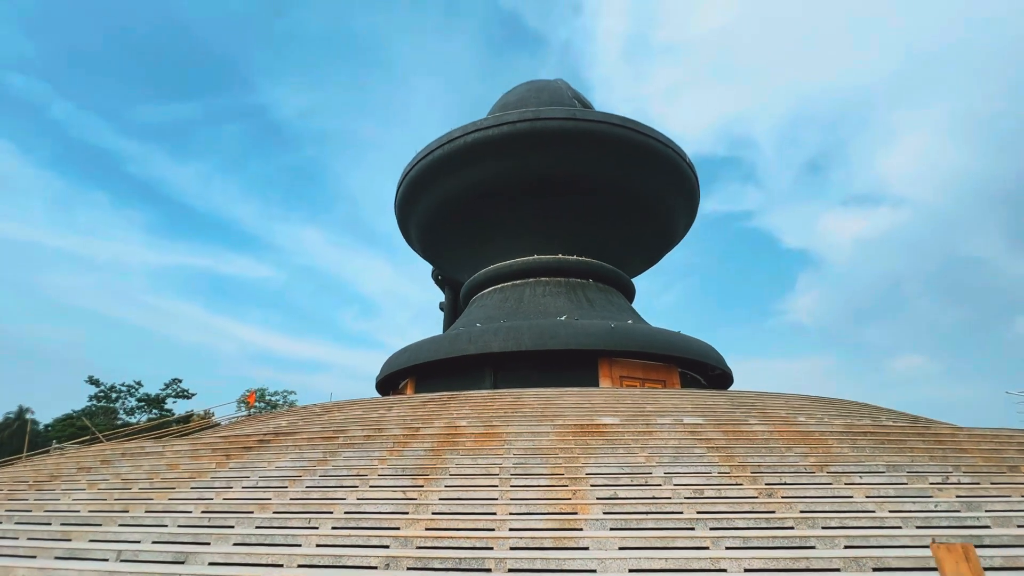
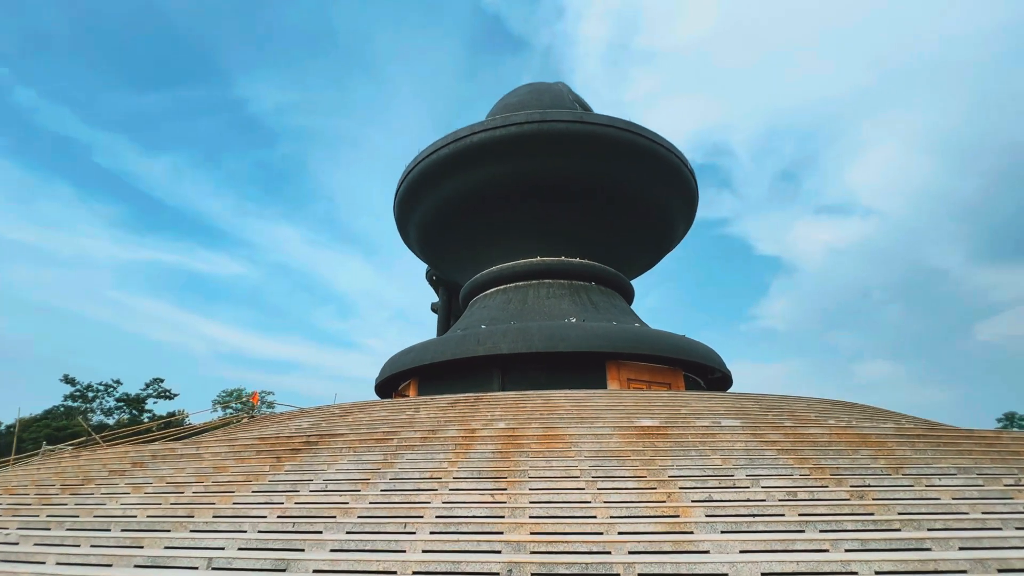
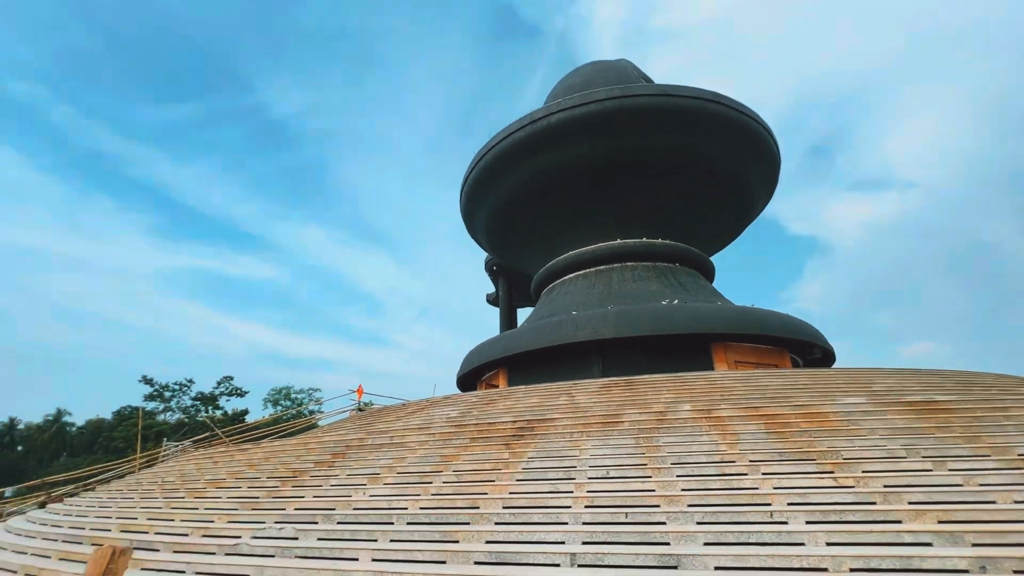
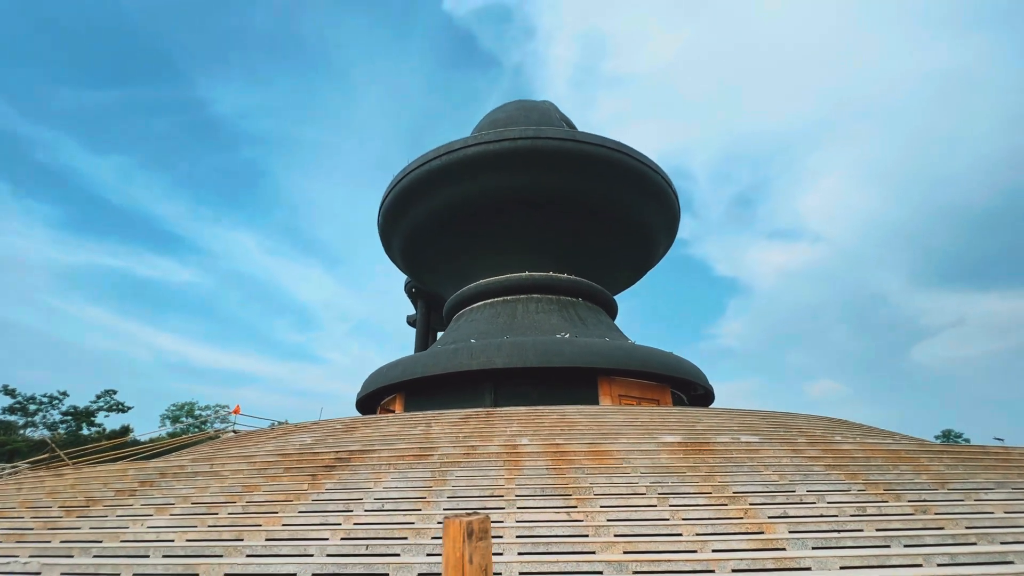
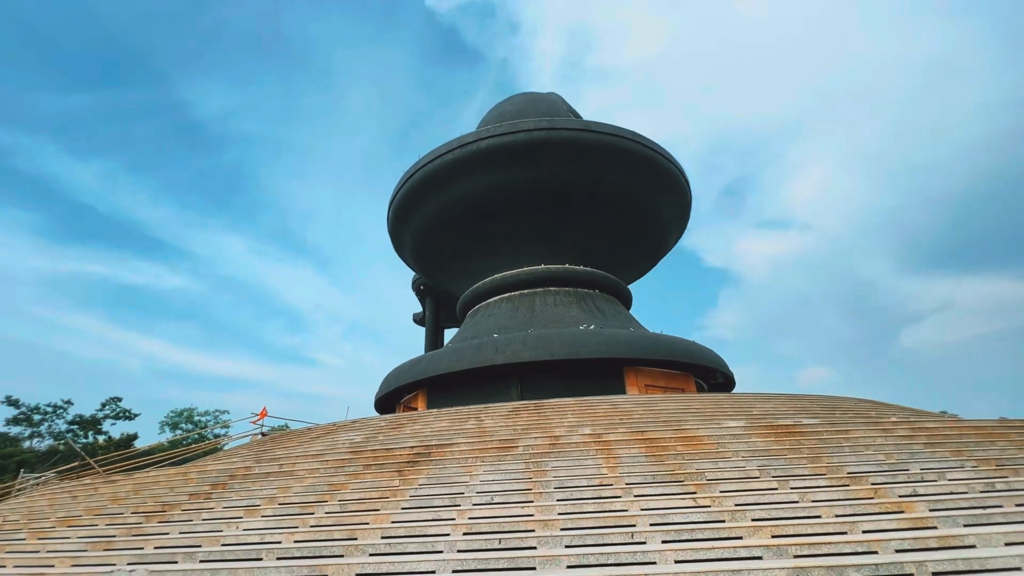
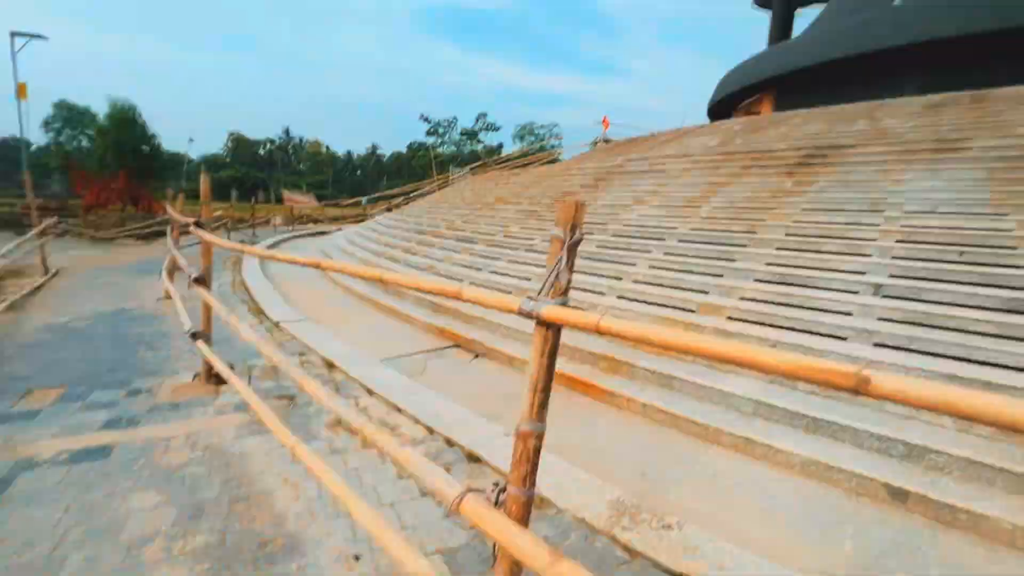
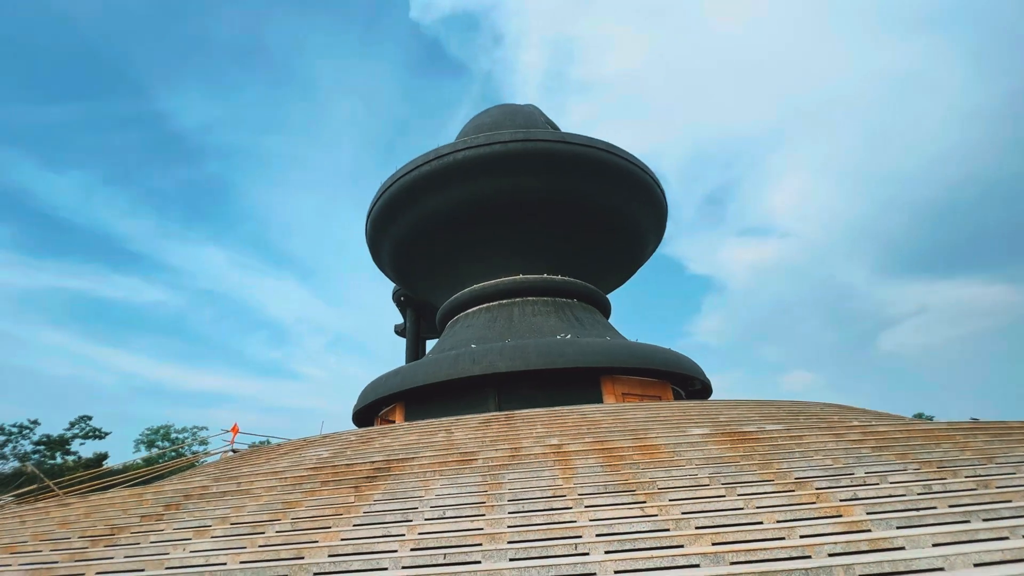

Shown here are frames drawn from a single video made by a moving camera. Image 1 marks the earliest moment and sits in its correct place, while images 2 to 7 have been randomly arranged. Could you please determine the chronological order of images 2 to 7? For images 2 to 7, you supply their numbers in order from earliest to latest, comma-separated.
2, 4, 7, 5, 3, 6
